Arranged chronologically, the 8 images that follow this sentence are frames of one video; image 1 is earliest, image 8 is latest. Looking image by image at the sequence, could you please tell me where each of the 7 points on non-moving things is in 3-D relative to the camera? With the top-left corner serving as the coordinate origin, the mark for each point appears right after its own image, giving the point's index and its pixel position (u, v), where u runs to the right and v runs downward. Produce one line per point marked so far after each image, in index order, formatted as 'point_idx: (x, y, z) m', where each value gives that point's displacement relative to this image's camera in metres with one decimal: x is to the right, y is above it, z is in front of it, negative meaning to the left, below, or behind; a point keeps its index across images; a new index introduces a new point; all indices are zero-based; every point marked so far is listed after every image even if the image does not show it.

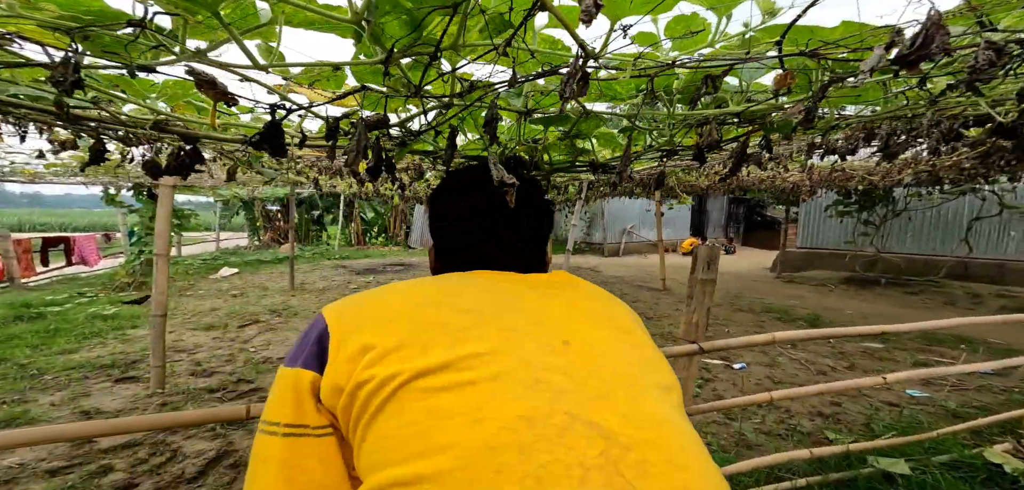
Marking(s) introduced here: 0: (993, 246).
0: (+11.2, 0.0, +9.9) m
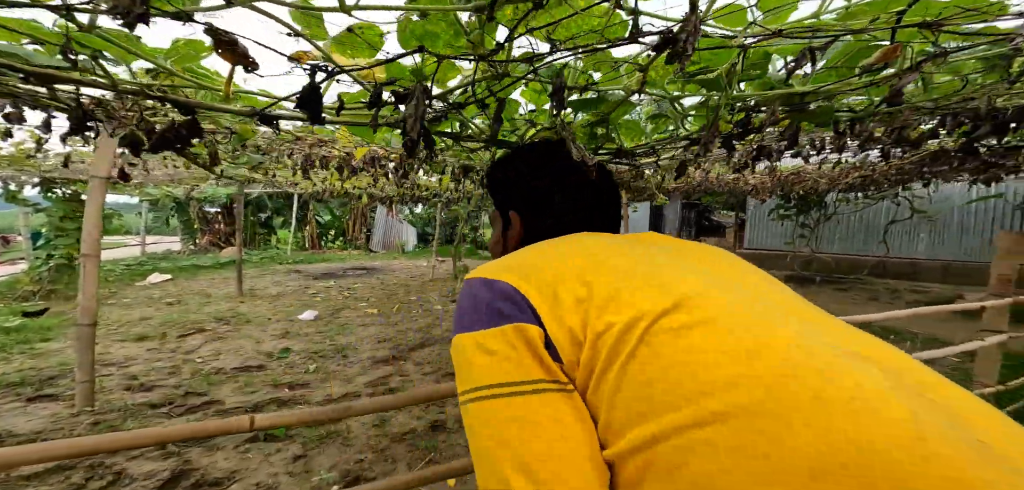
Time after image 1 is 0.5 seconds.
0: (+10.3, 0.0, +11.0) m
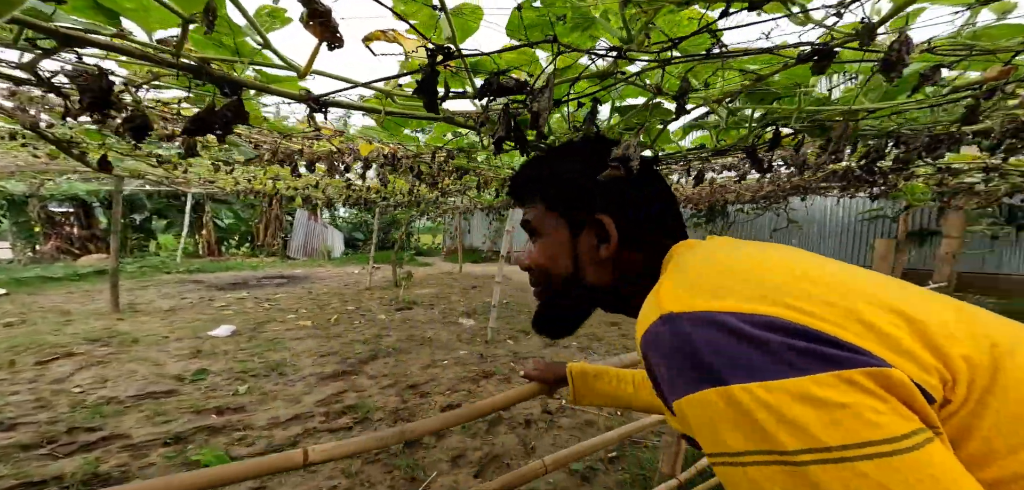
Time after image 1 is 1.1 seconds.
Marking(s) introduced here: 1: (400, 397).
0: (+8.3, -0.3, +13.1) m
1: (-1.0, -1.4, +3.9) m
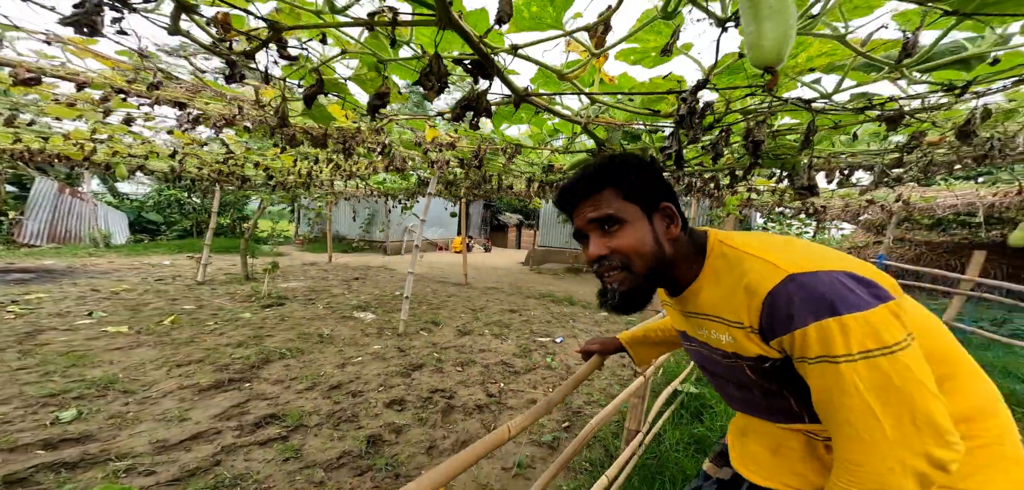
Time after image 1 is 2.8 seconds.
0: (+2.8, -0.6, +15.7) m
1: (-1.4, -1.2, +3.3) m
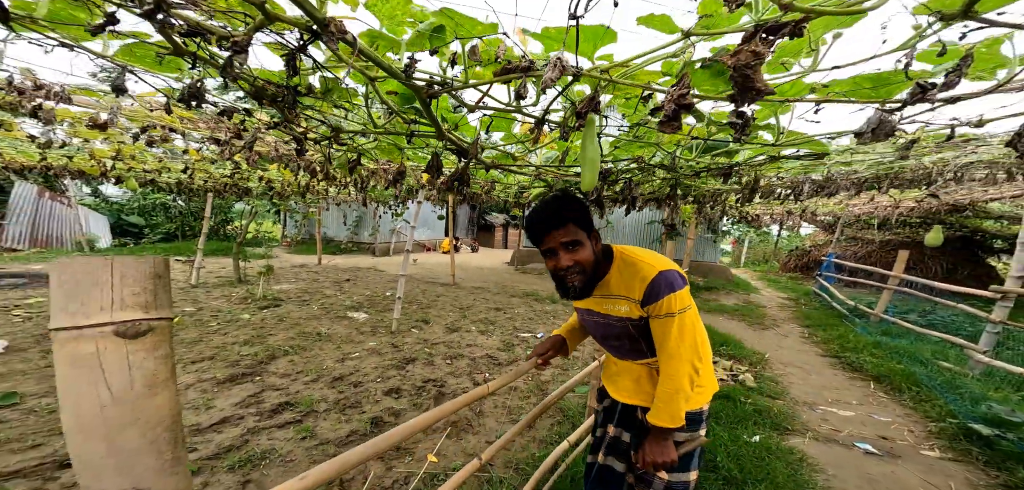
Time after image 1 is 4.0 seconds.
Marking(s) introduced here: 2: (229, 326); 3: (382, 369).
0: (+2.1, -0.6, +16.3) m
1: (-1.6, -1.3, +3.7) m
2: (-3.4, -1.0, +5.1) m
3: (-1.3, -1.3, +4.3) m
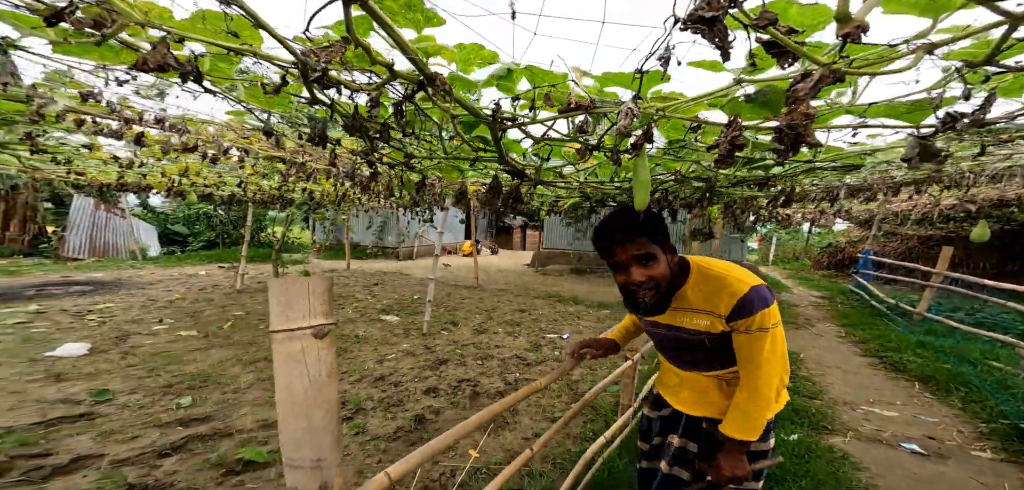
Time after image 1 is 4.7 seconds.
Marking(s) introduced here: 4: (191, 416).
0: (+2.9, -0.7, +16.4) m
1: (-1.3, -1.4, +4.1) m
2: (-3.1, -1.1, +5.5) m
3: (-1.0, -1.4, +4.6) m
4: (-2.5, -1.4, +3.3) m
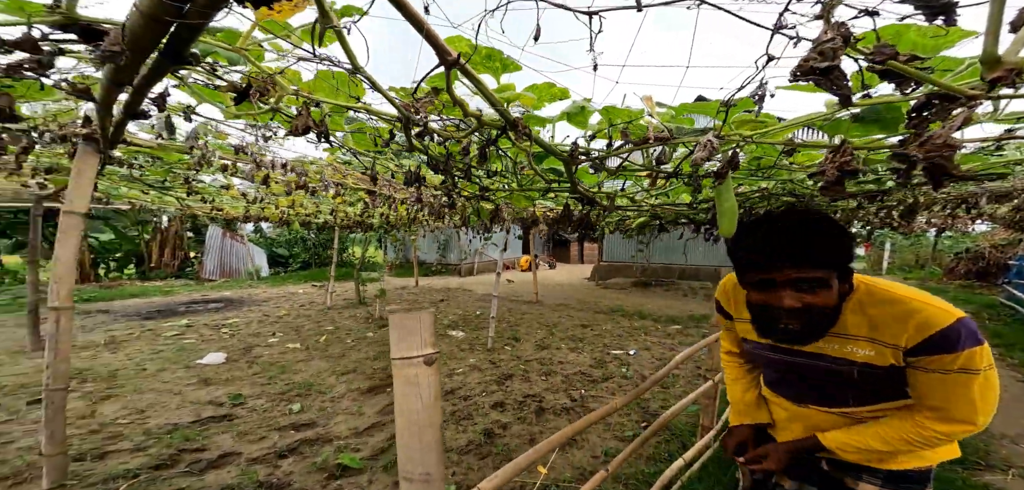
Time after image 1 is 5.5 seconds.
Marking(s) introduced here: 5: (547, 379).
0: (+5.2, -1.2, +16.4) m
1: (-0.8, -1.7, +4.8) m
2: (-2.3, -1.5, +6.5) m
3: (-0.4, -1.7, +5.3) m
4: (-2.1, -1.7, +4.2) m
5: (+0.3, -1.7, +5.5) m
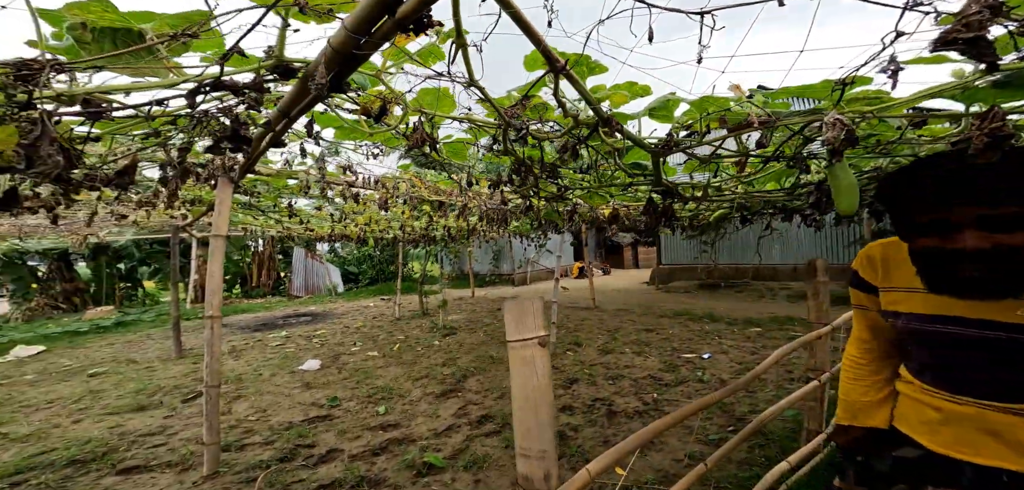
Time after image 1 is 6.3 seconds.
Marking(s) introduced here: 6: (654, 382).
0: (+7.2, -1.2, +16.0) m
1: (+0.1, -1.8, +5.0) m
2: (-1.3, -1.7, +6.9) m
3: (+0.5, -1.7, +5.5) m
4: (-1.3, -1.8, +4.6) m
5: (+1.3, -1.7, +5.6) m
6: (+1.7, -1.7, +5.6) m
